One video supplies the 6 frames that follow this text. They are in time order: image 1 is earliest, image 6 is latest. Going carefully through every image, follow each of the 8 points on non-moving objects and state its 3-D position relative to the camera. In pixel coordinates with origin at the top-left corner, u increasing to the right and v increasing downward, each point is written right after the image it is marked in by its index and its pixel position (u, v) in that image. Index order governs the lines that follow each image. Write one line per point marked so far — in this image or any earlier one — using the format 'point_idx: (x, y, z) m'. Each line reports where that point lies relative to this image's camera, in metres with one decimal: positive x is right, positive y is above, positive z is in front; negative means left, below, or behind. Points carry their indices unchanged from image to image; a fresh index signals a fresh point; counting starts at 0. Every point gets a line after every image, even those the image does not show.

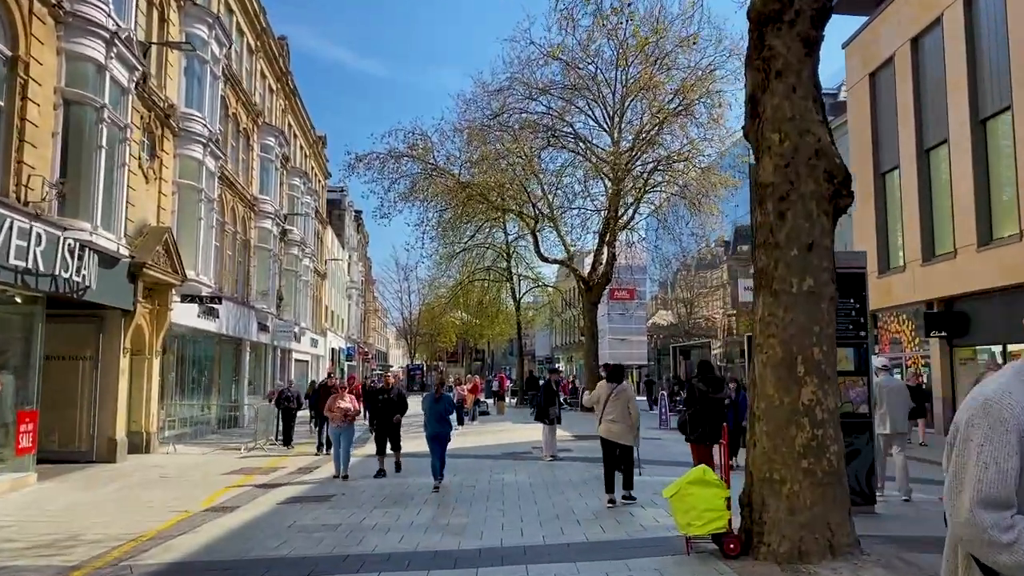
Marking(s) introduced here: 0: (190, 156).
0: (-7.4, +3.1, +16.7) m
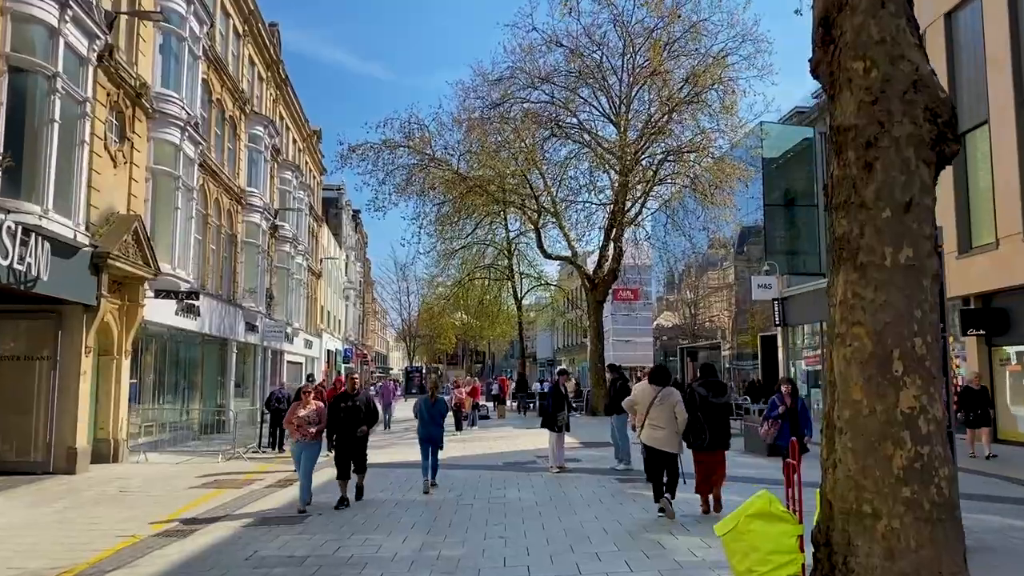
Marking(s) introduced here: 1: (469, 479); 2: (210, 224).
0: (-7.4, +3.2, +15.5) m
1: (-0.7, -2.9, +10.8) m
2: (-8.2, +1.7, +19.6) m
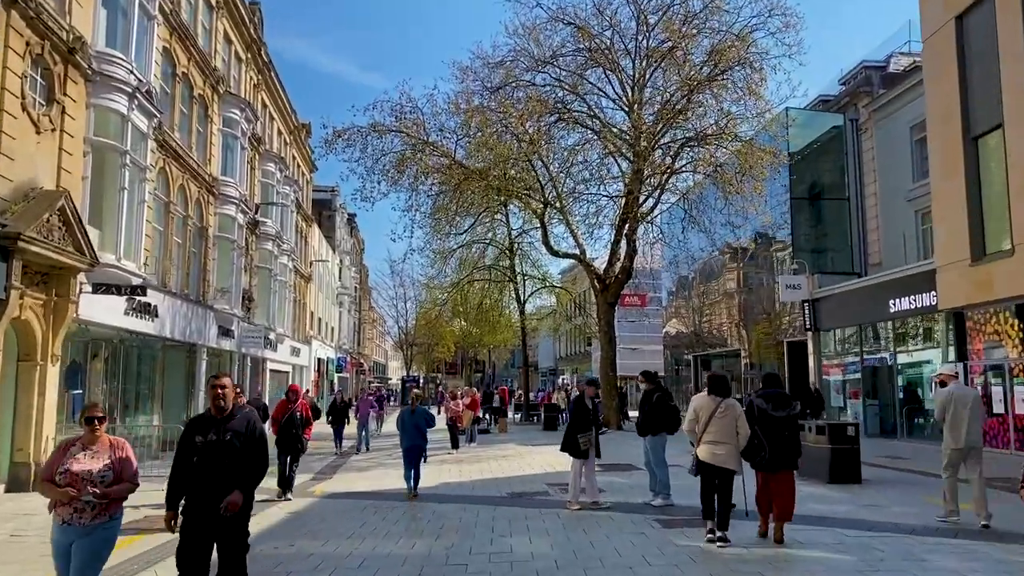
0: (-7.3, +3.3, +13.1) m
1: (-0.6, -2.7, +8.4) m
2: (-8.1, +1.8, +17.3) m
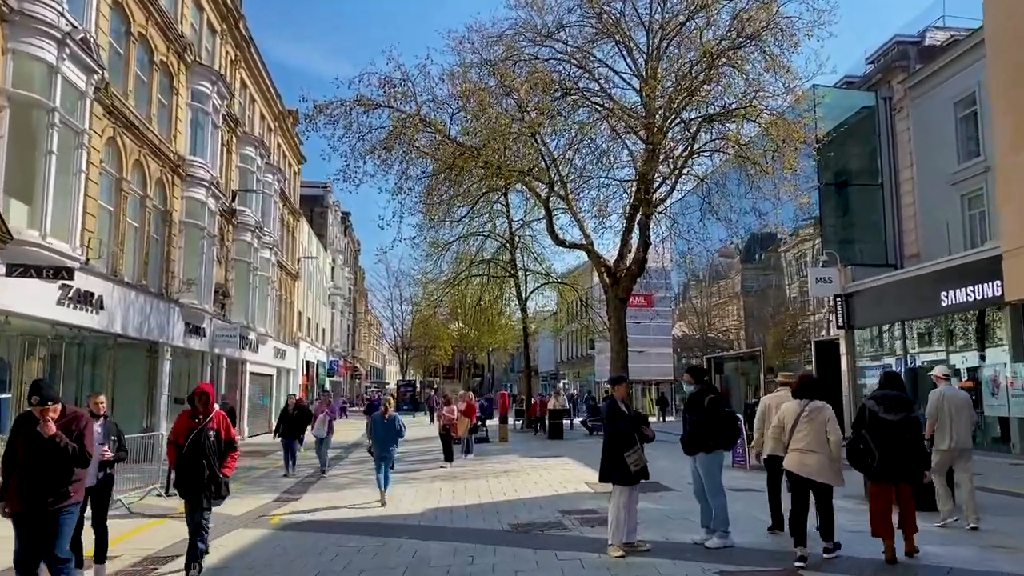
0: (-7.2, +3.5, +11.0) m
1: (-0.5, -2.4, +6.2) m
2: (-8.1, +2.0, +15.1) m
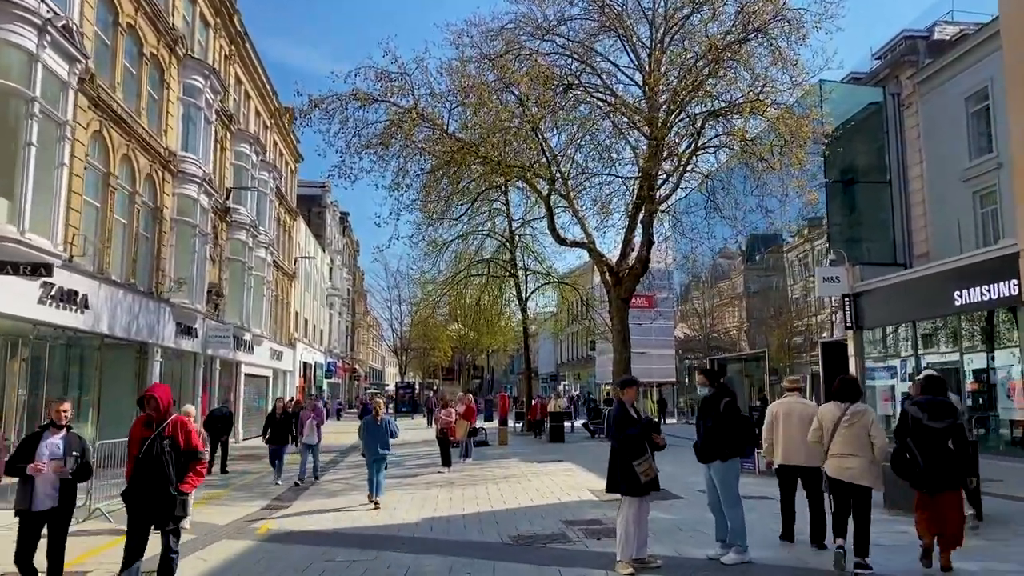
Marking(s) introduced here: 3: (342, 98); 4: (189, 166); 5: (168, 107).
0: (-7.2, +3.6, +10.5) m
1: (-0.5, -2.3, +5.7) m
2: (-8.1, +2.0, +14.6) m
3: (-4.3, +4.8, +18.5) m
4: (-8.2, +3.1, +18.5) m
5: (-8.3, +4.4, +17.5) m
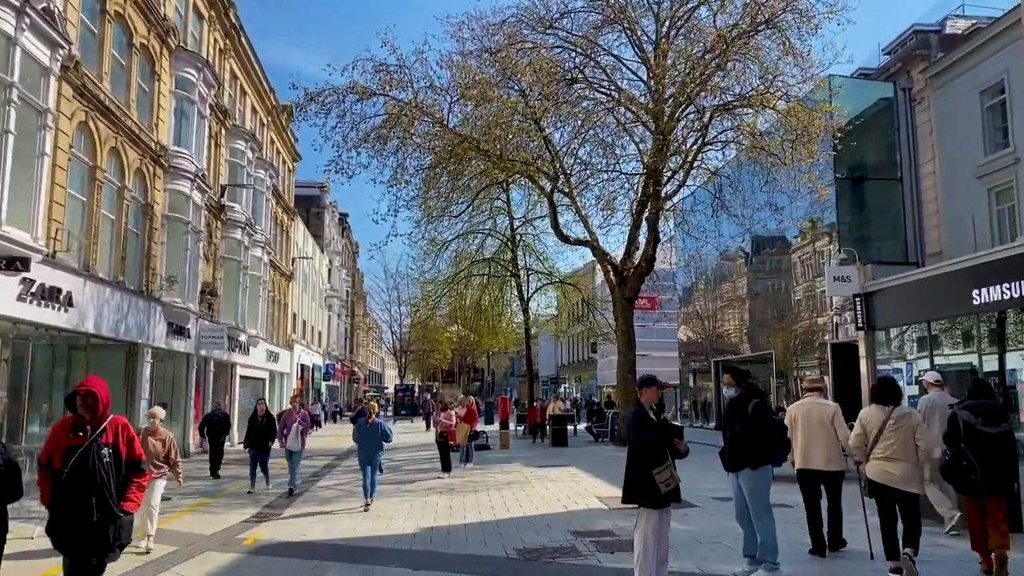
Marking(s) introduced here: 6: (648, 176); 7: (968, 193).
0: (-7.2, +3.6, +9.9) m
1: (-0.5, -2.3, +5.1) m
2: (-8.0, +2.1, +14.1) m
3: (-4.3, +4.9, +17.9) m
4: (-8.2, +3.1, +17.9) m
5: (-8.3, +4.4, +17.0) m
6: (+3.6, +2.9, +18.8) m
7: (+12.2, +2.6, +19.4) m
